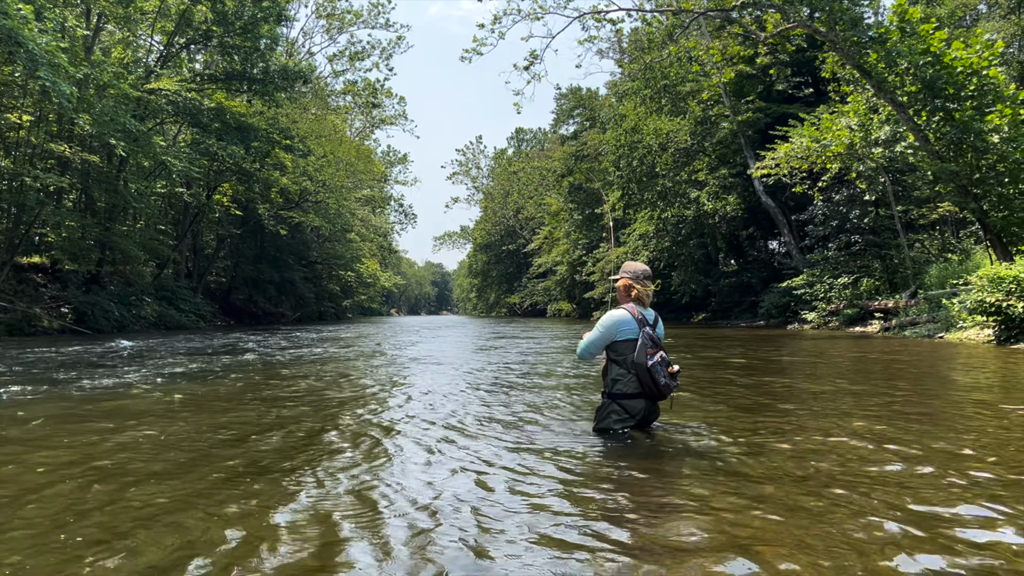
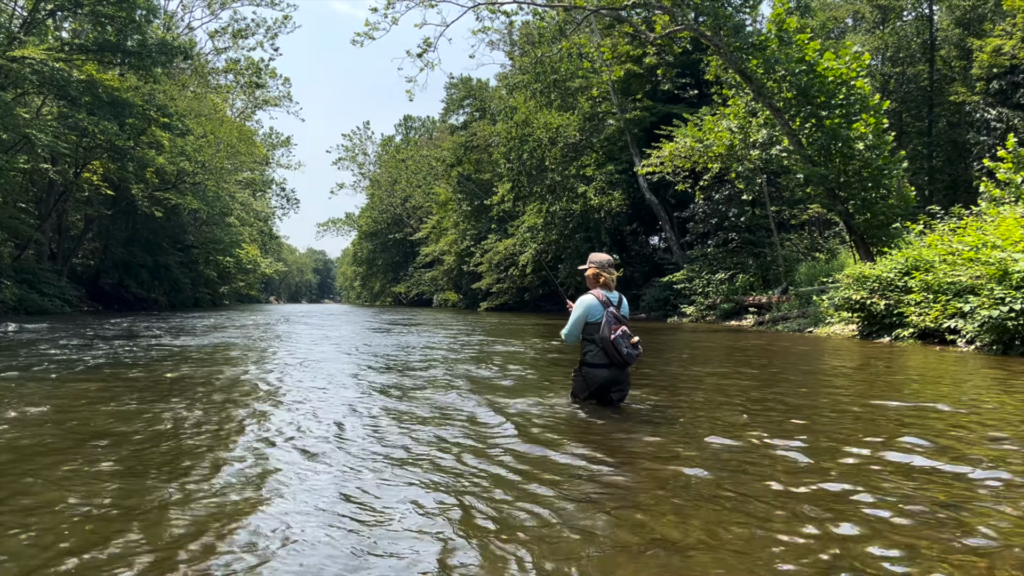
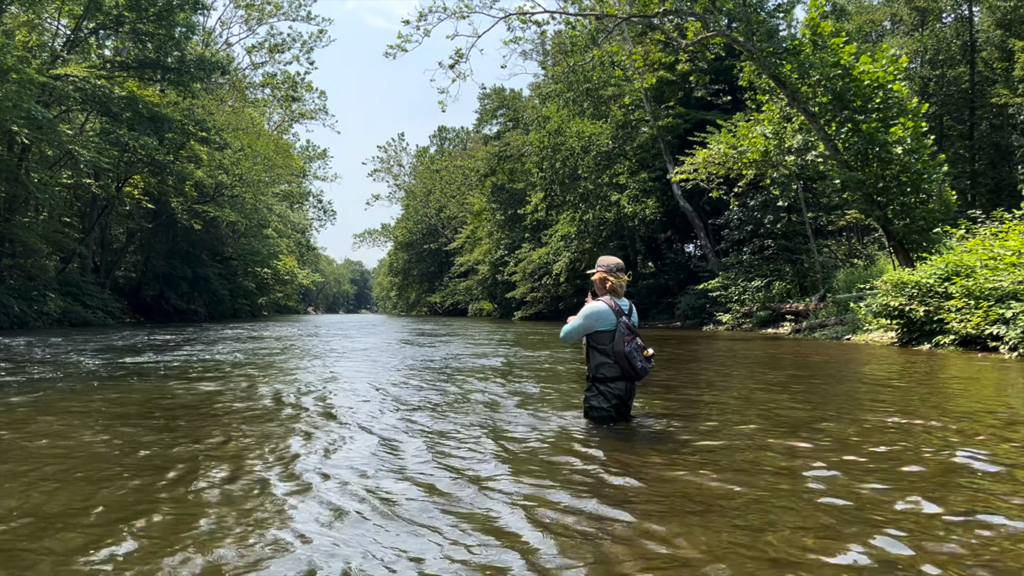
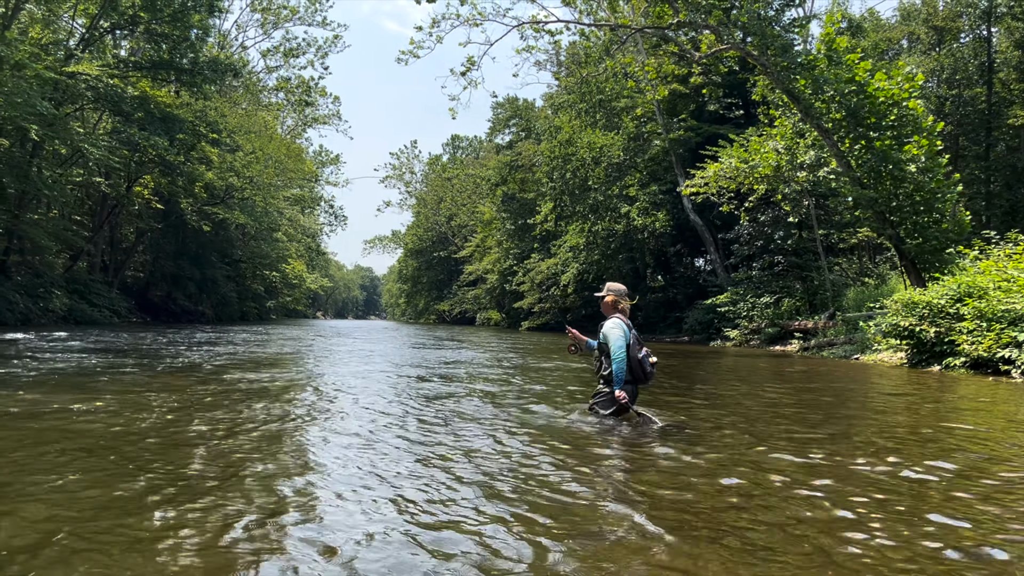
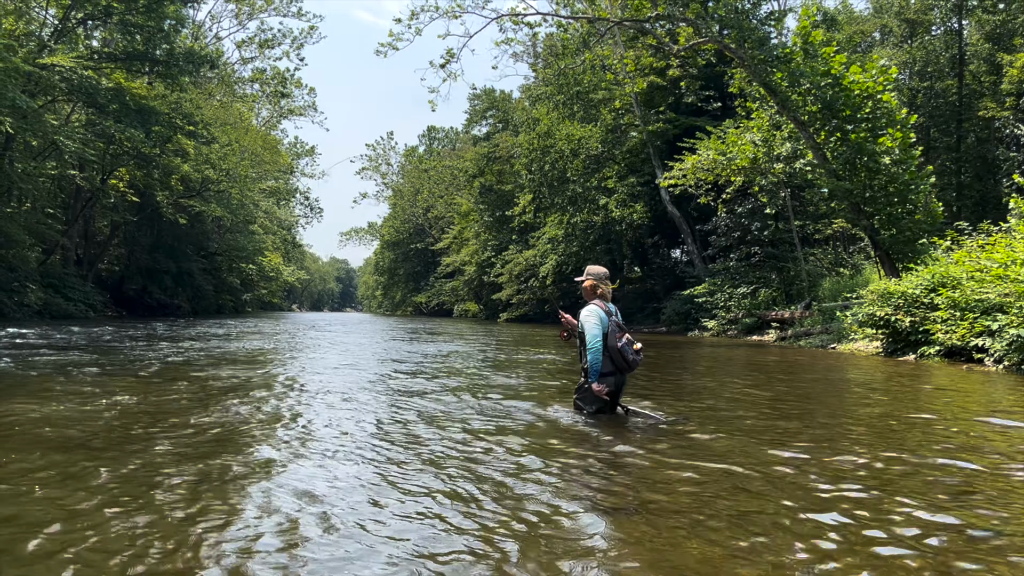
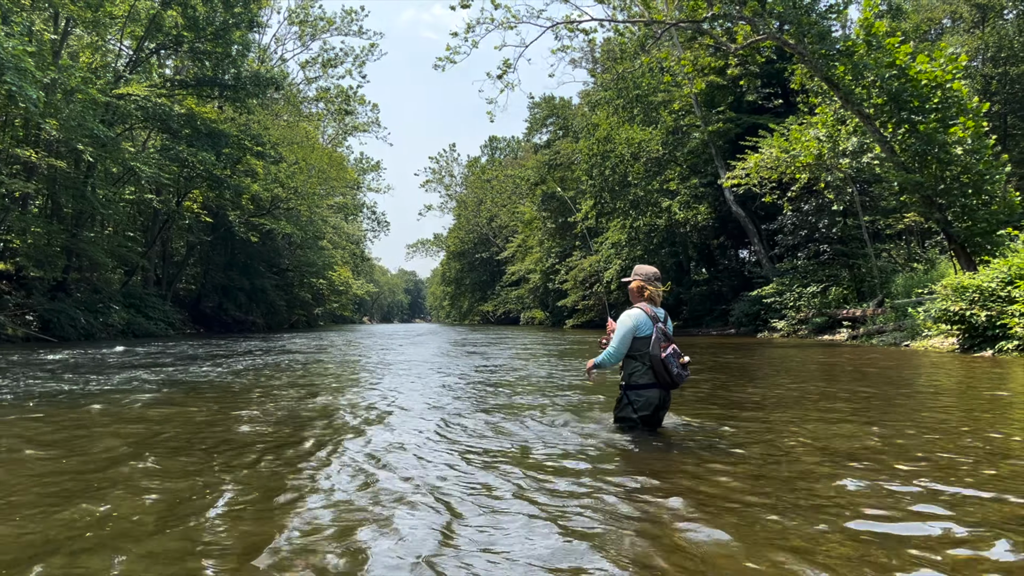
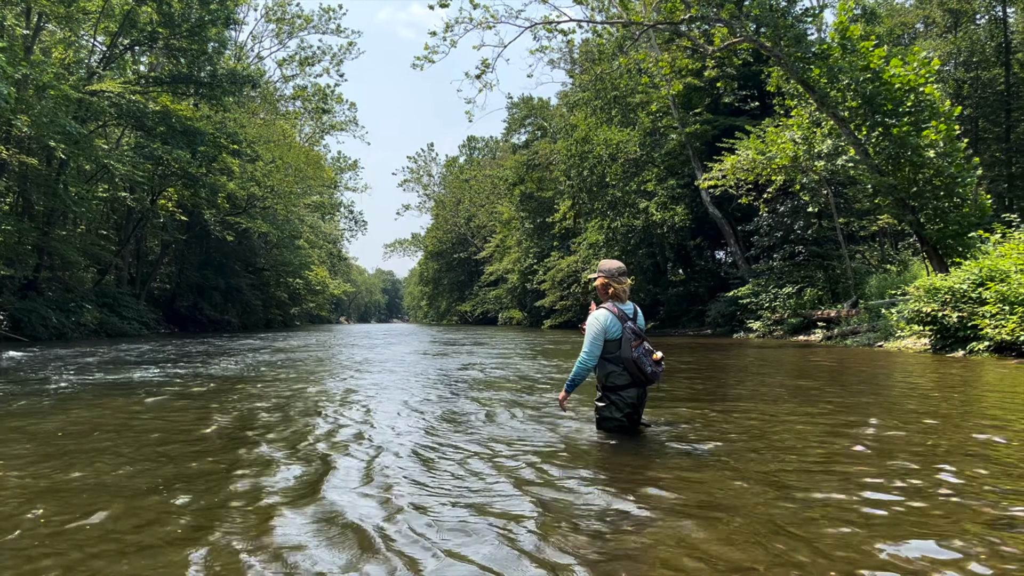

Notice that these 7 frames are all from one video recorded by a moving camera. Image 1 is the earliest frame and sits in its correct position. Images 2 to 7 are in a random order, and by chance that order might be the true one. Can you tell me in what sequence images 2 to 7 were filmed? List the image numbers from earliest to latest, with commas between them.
6, 7, 3, 2, 5, 4
